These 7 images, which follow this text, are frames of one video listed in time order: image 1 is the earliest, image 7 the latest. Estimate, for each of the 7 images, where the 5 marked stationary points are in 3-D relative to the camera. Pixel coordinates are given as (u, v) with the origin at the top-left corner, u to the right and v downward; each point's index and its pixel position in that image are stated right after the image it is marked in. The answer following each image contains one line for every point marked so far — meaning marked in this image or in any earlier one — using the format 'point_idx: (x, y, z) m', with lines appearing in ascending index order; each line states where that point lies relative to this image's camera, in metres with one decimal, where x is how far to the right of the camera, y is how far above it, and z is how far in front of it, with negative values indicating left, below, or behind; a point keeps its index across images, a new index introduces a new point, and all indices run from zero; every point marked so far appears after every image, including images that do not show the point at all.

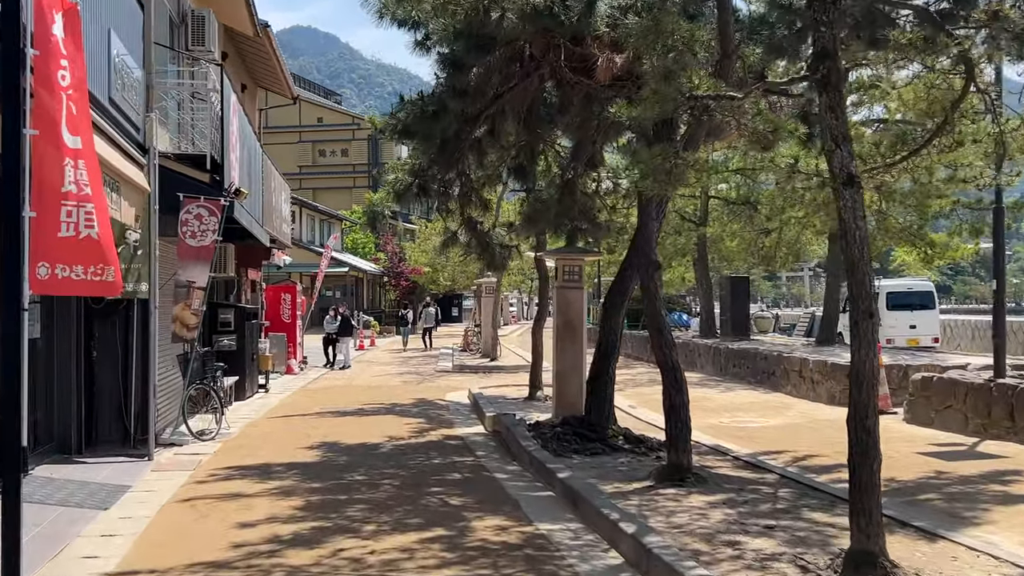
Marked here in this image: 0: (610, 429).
0: (+1.0, -1.4, +10.6) m
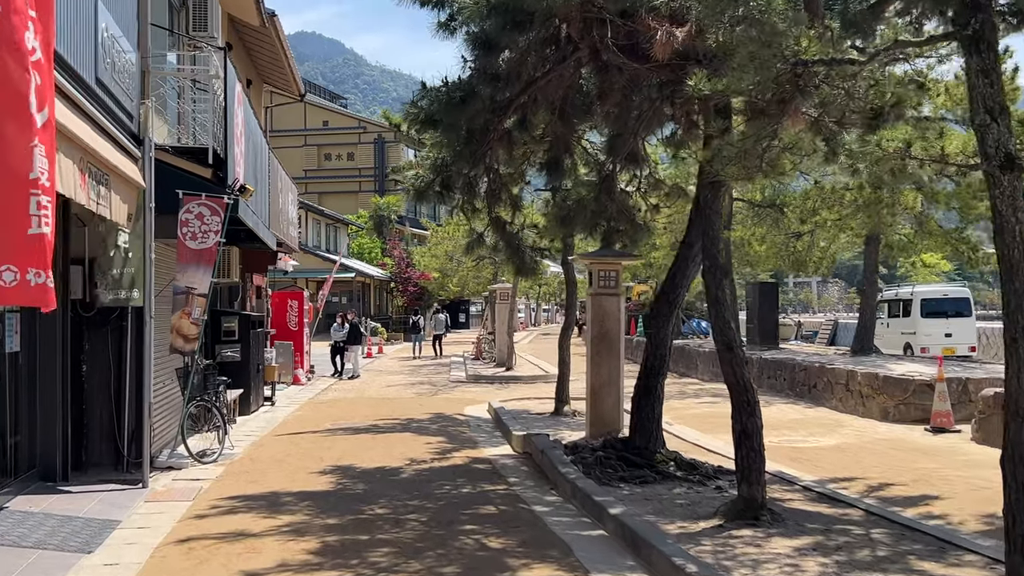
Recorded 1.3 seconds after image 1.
0: (+1.3, -1.5, +9.5) m
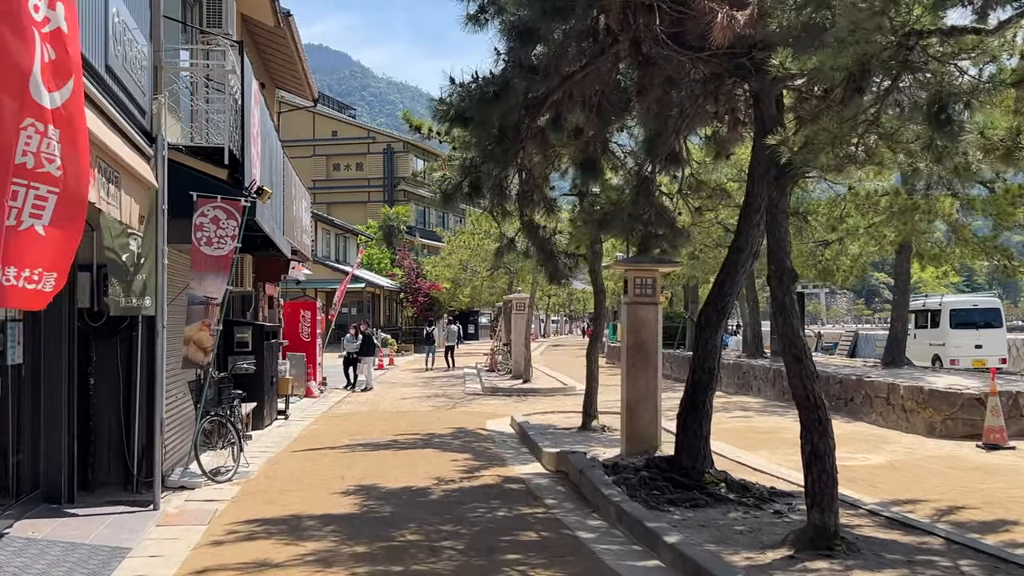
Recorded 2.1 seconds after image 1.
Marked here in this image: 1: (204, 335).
0: (+1.6, -1.6, +8.8) m
1: (-2.9, -0.4, +9.9) m
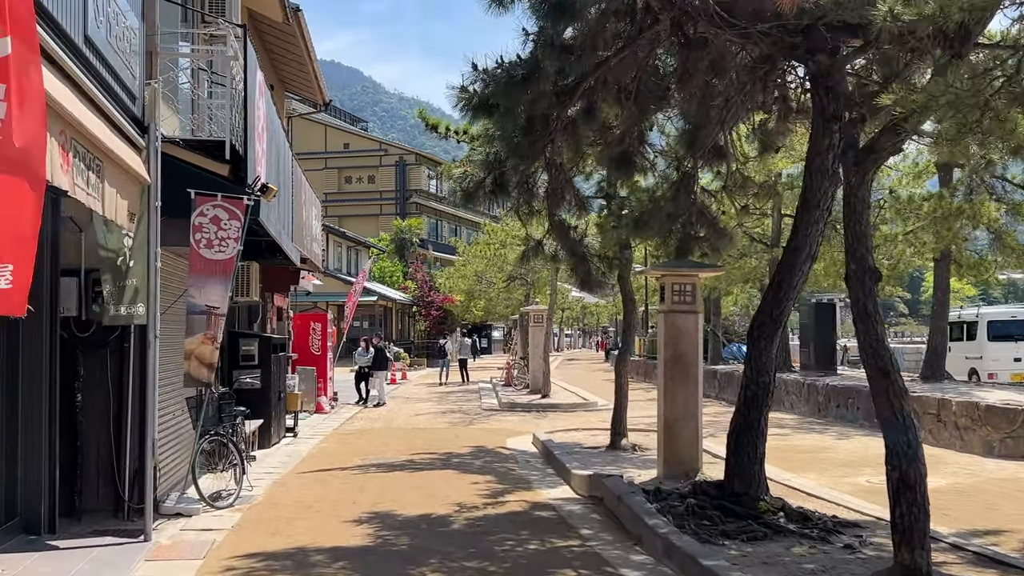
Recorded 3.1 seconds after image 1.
0: (+1.9, -1.6, +7.9) m
1: (-2.6, -0.5, +9.0) m
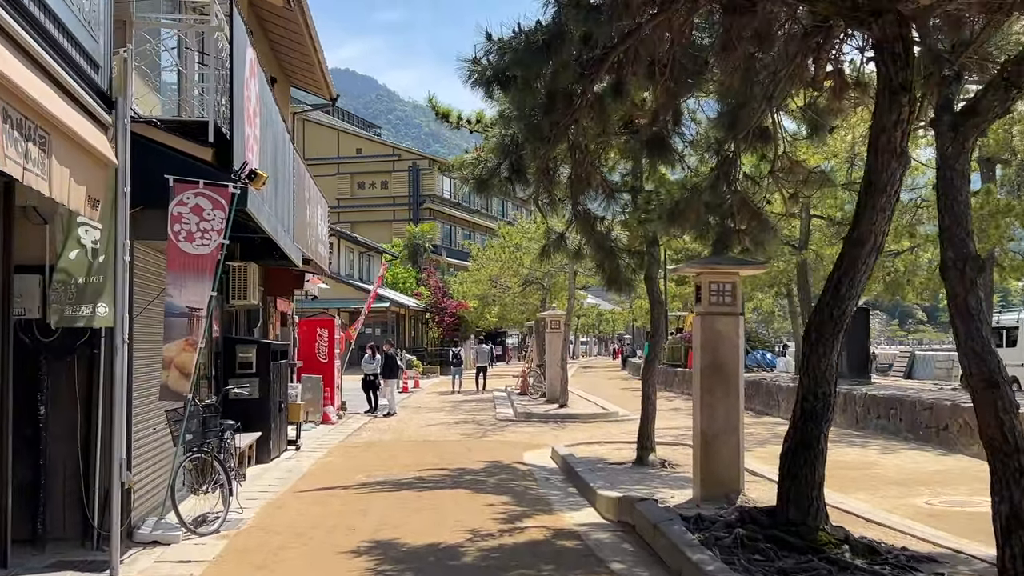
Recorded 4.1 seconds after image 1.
0: (+2.0, -1.6, +6.8) m
1: (-2.5, -0.5, +8.0) m
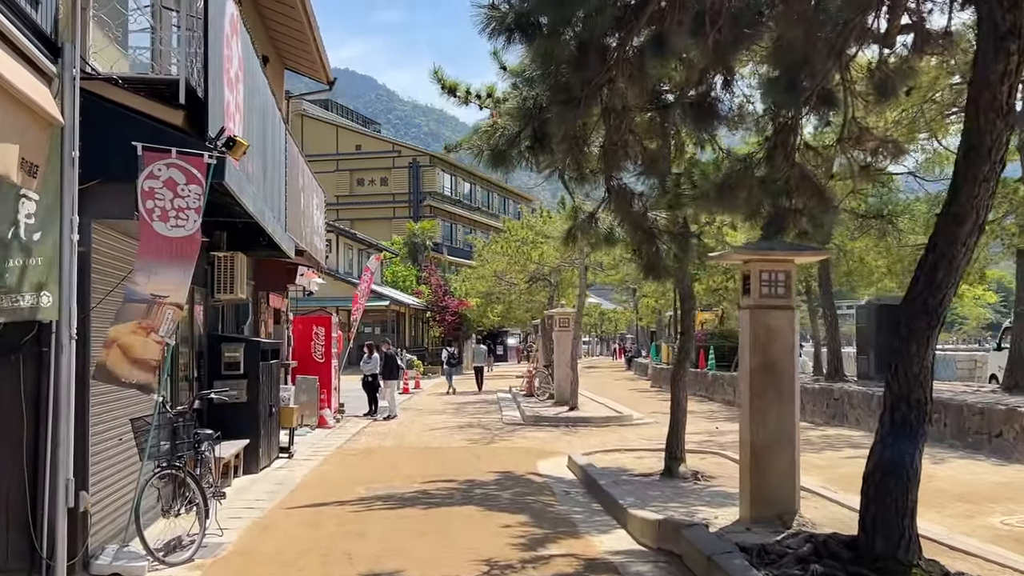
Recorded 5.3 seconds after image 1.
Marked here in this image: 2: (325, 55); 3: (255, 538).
0: (+2.2, -1.5, +5.6) m
1: (-2.3, -0.4, +6.8) m
2: (-3.1, +3.8, +17.4) m
3: (-2.0, -1.9, +8.0) m
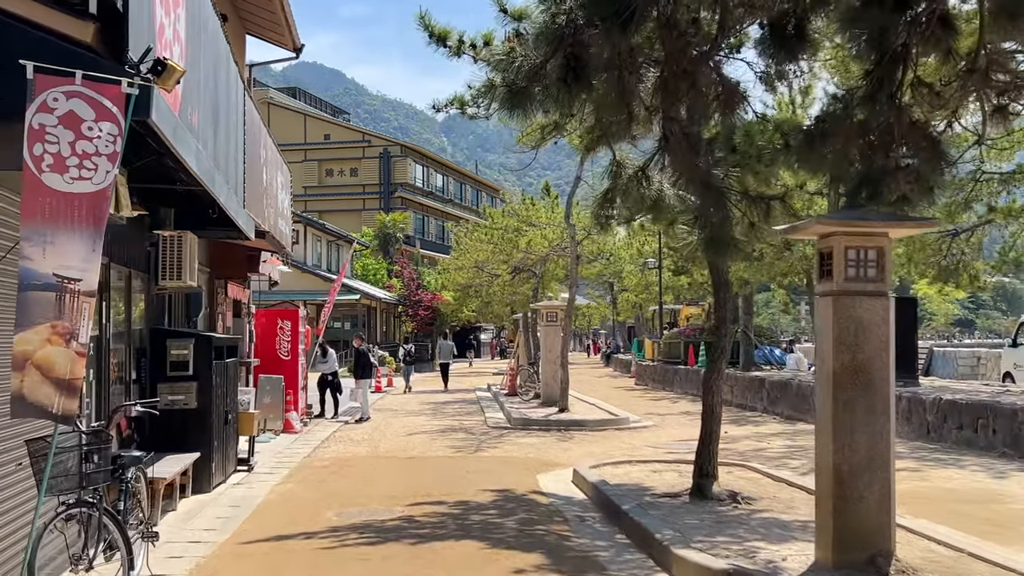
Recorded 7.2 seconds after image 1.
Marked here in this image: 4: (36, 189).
0: (+2.3, -1.4, +3.9) m
1: (-2.2, -0.3, +5.0) m
2: (-3.3, +4.0, +15.6) m
3: (-1.9, -1.8, +6.2) m
4: (-2.2, +0.5, +4.7) m
